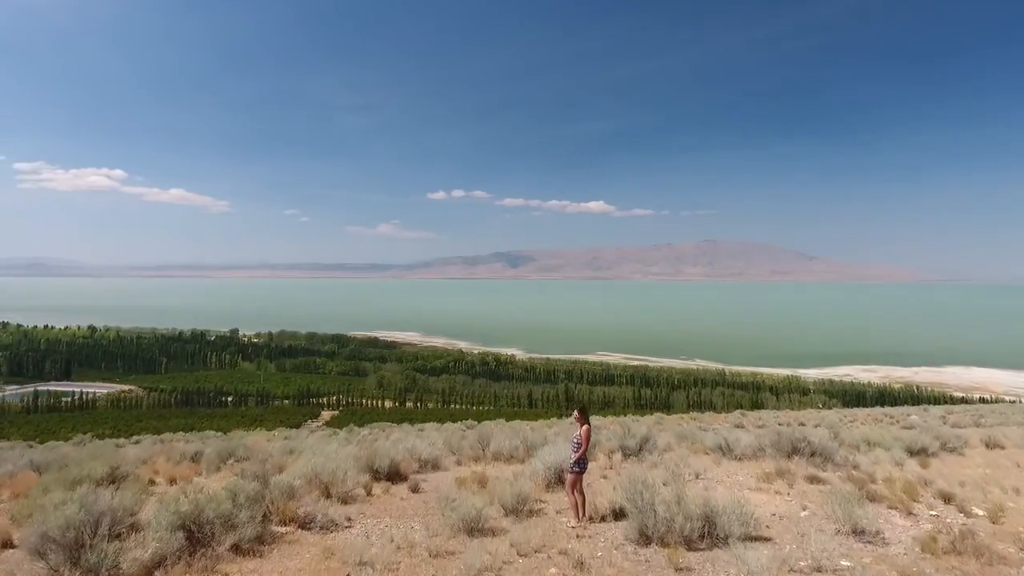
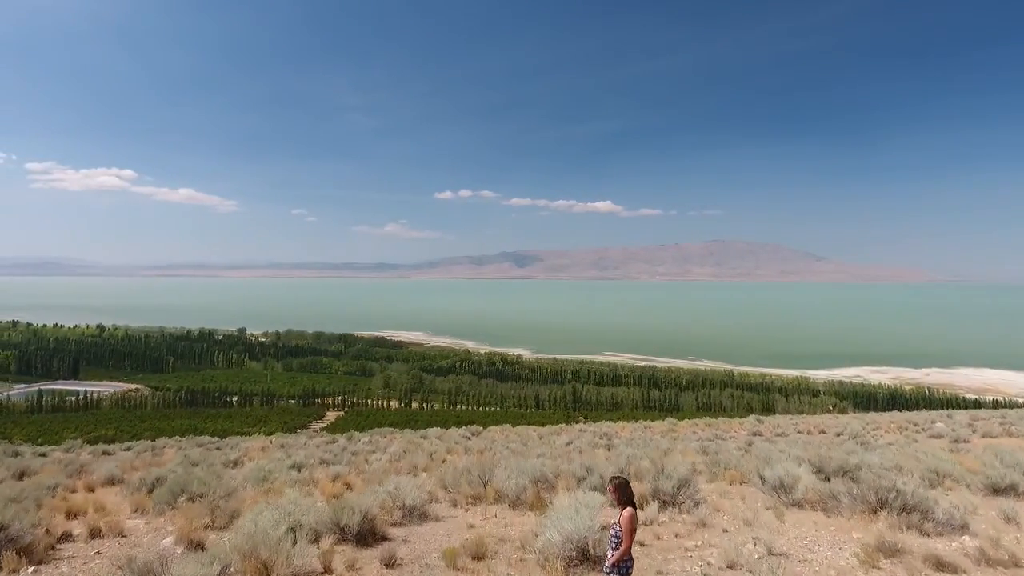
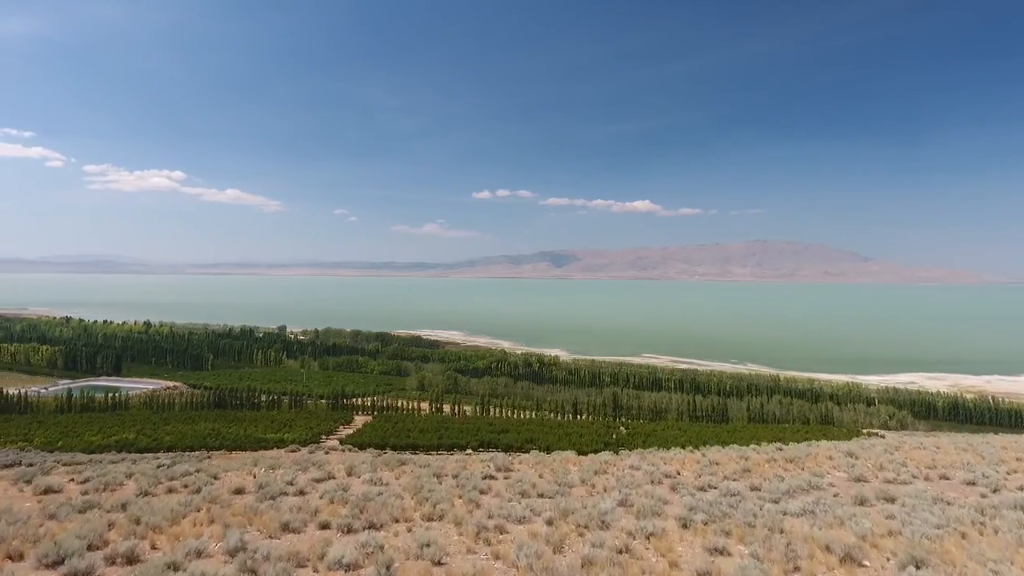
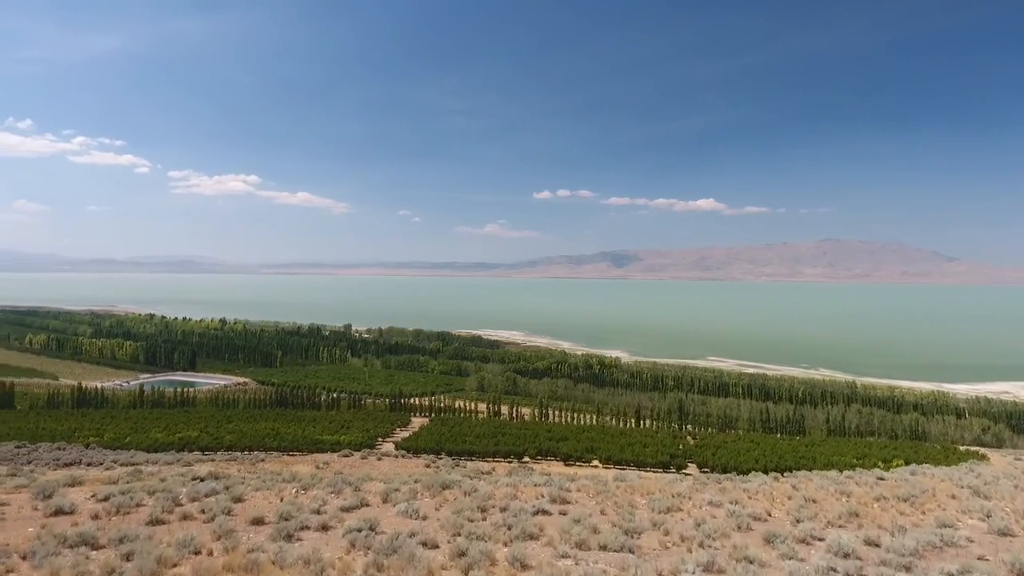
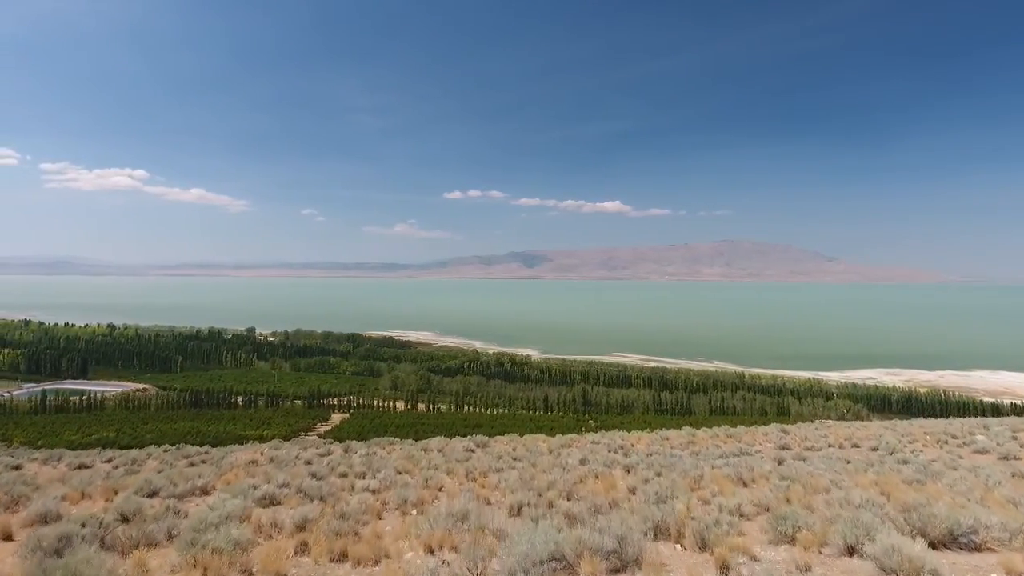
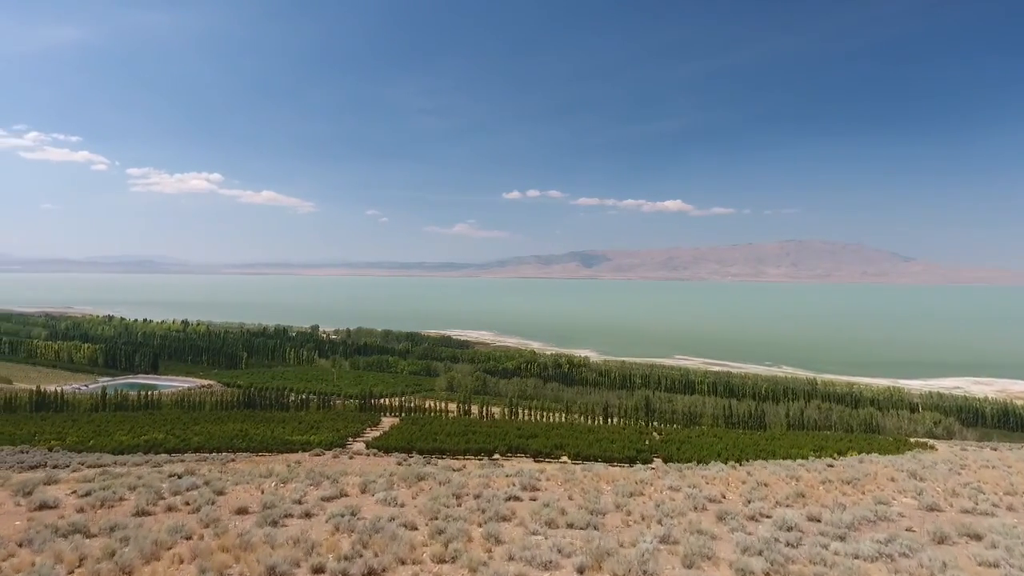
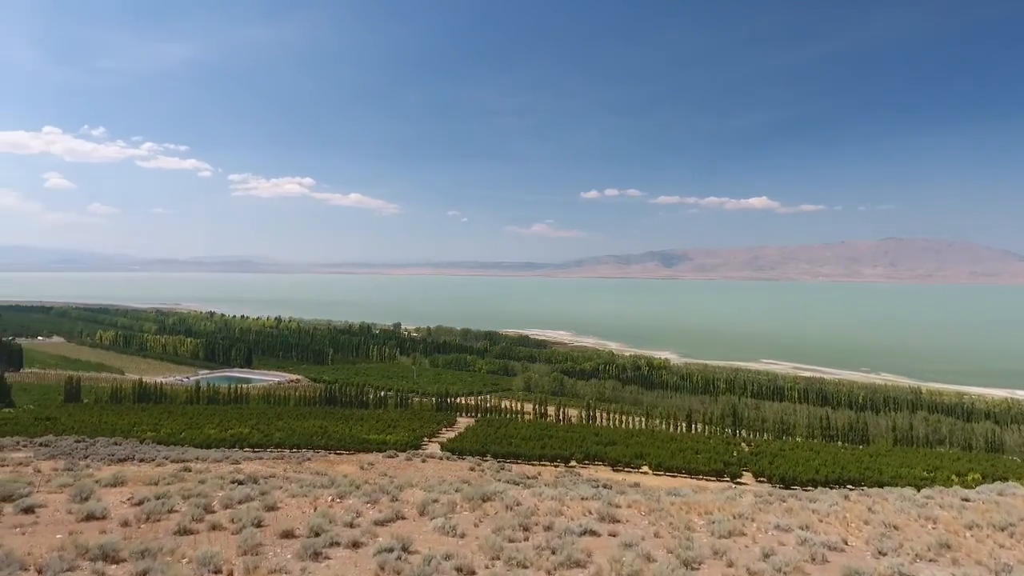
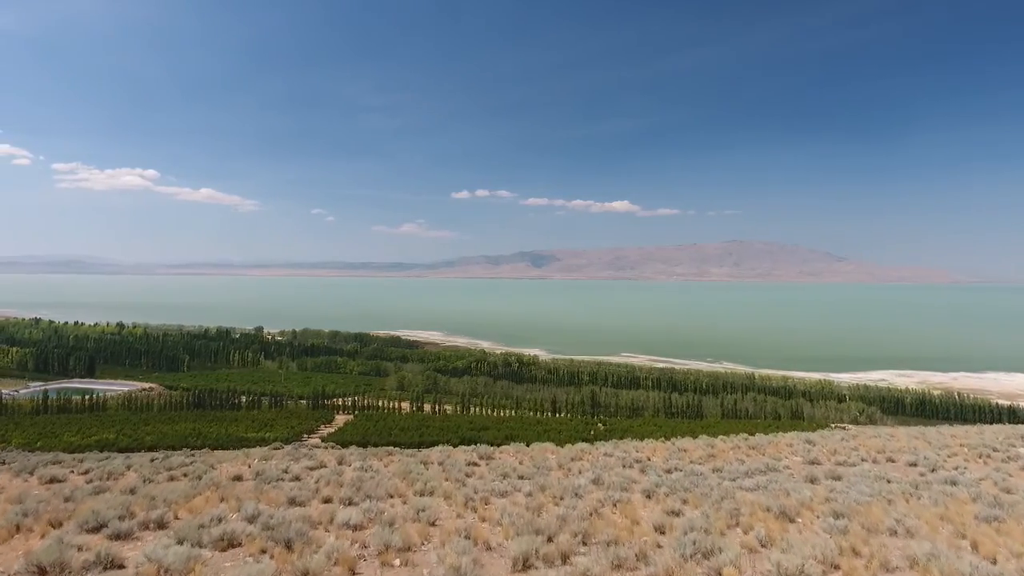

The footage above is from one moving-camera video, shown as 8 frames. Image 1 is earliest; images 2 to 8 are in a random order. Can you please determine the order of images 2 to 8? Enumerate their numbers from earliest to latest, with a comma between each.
2, 5, 8, 3, 6, 4, 7
